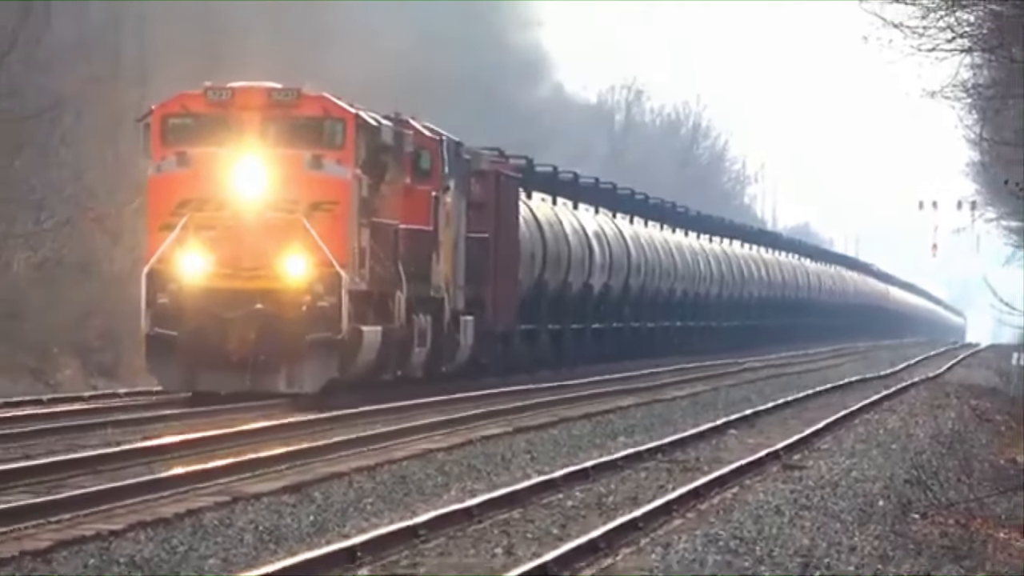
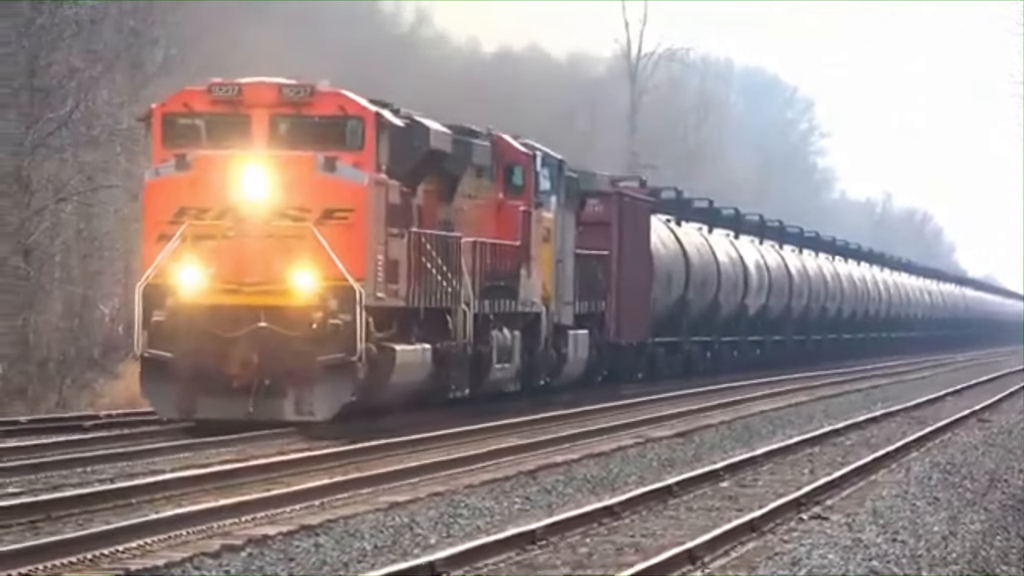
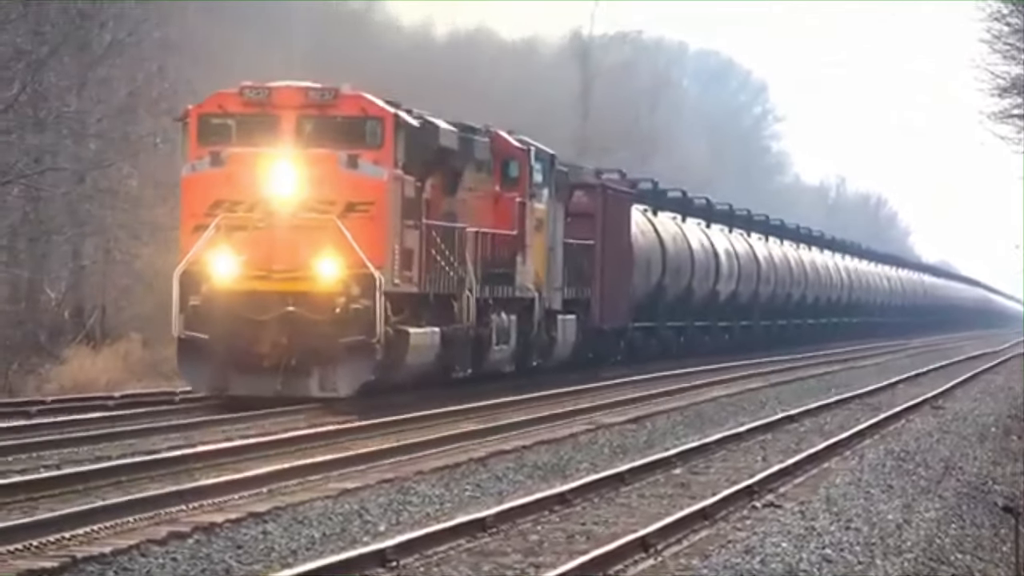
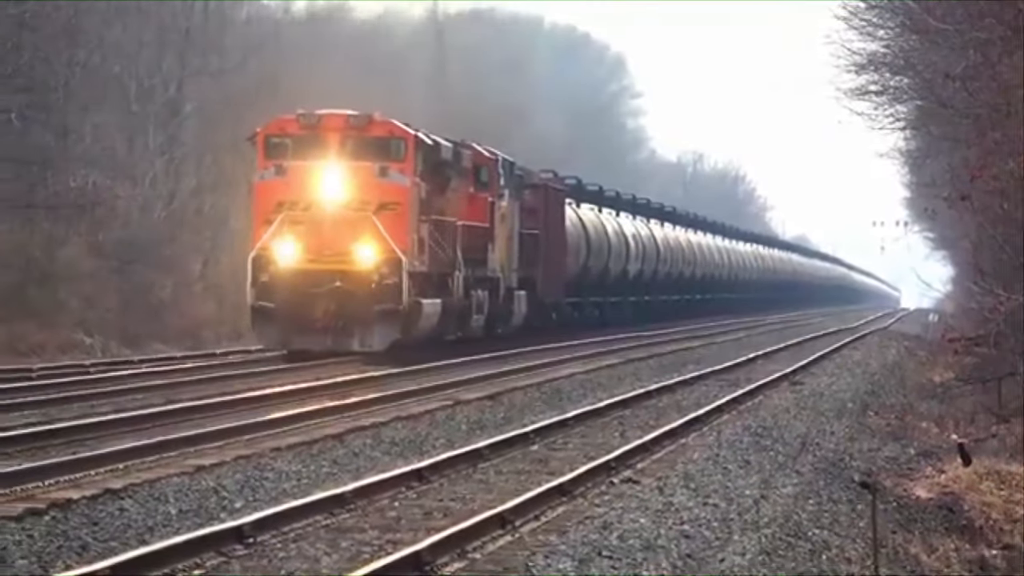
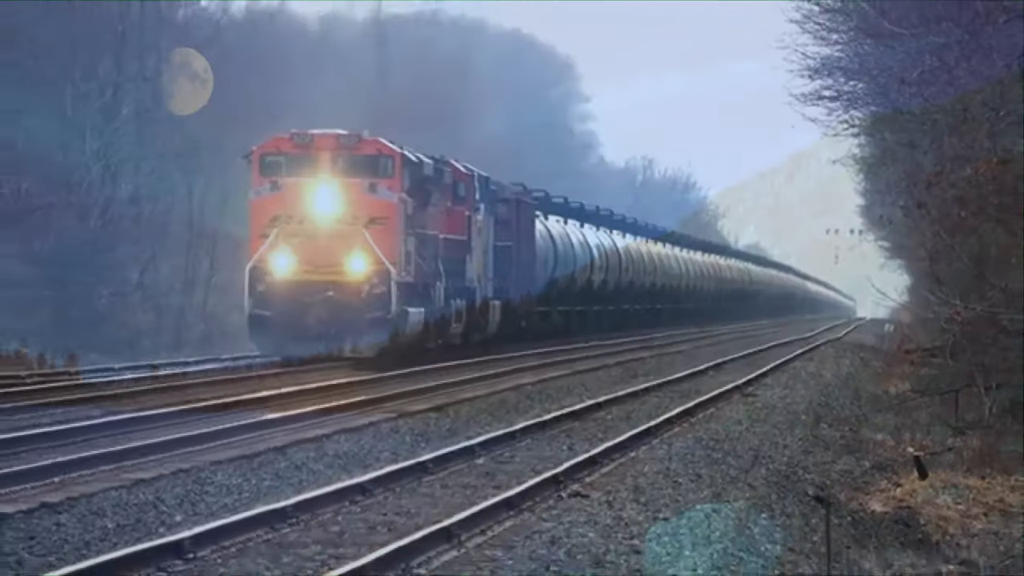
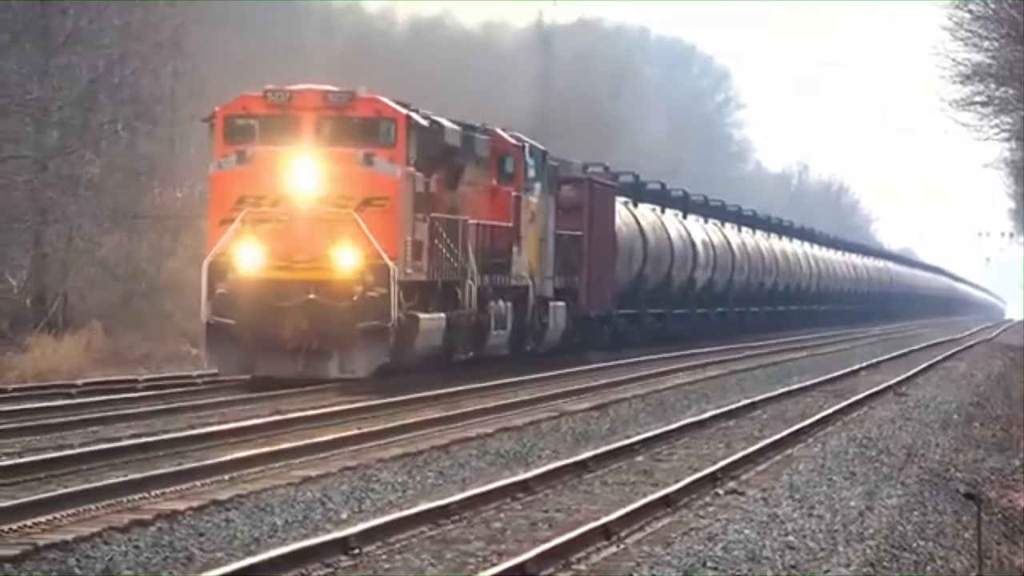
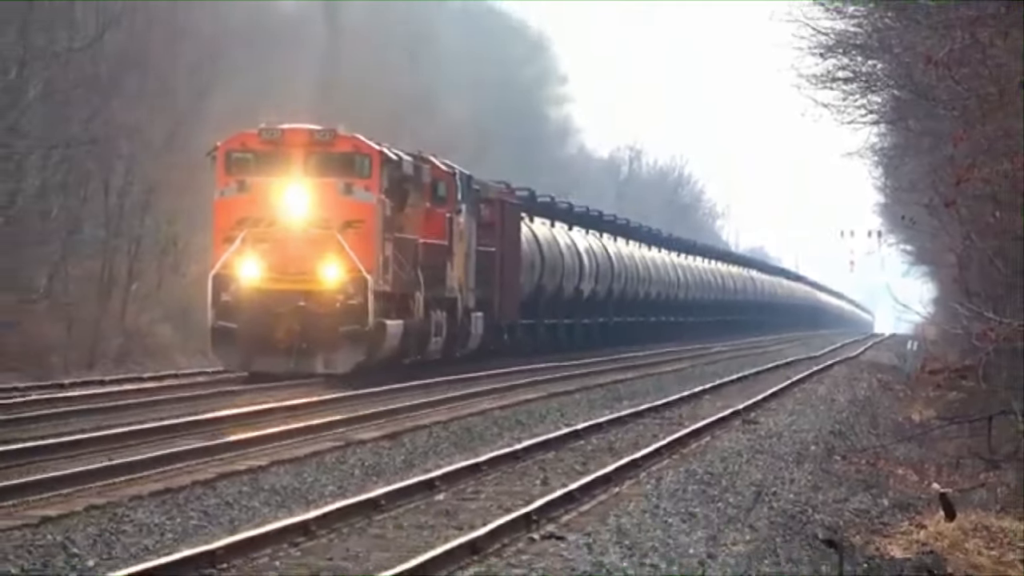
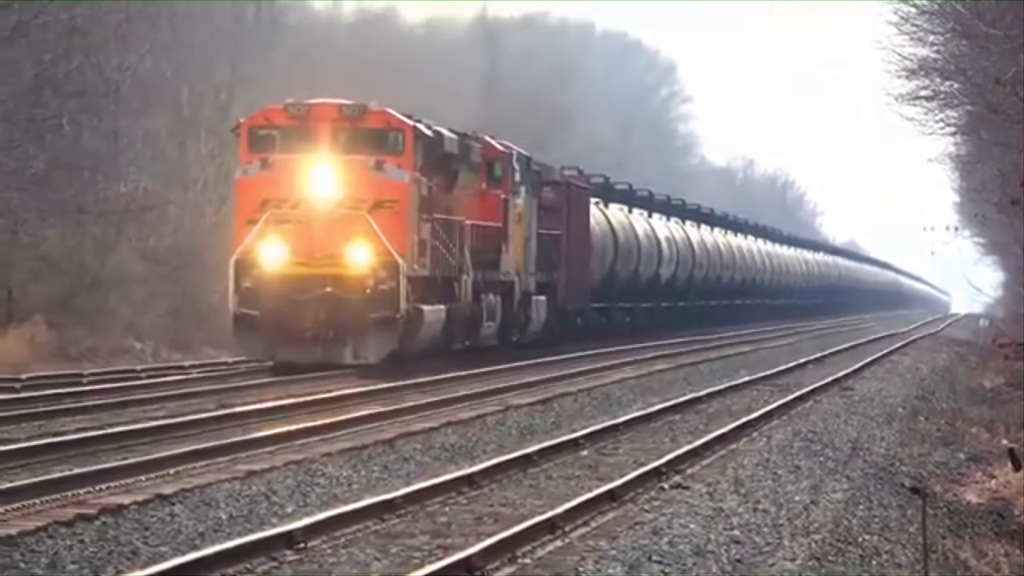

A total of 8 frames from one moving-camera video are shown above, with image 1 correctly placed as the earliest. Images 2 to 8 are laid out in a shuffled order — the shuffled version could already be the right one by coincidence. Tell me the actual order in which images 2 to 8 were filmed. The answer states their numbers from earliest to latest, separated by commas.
7, 5, 4, 8, 6, 3, 2
